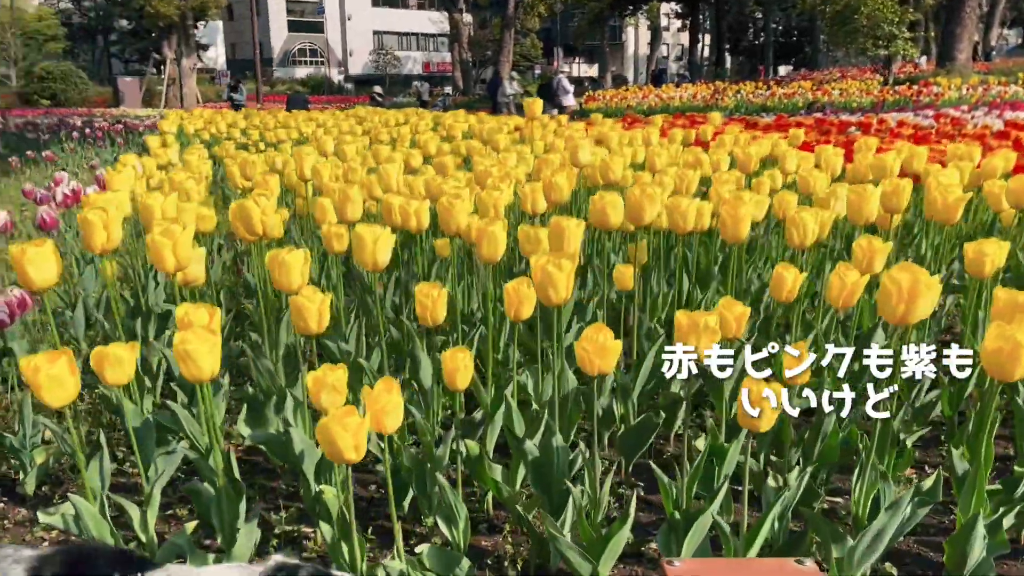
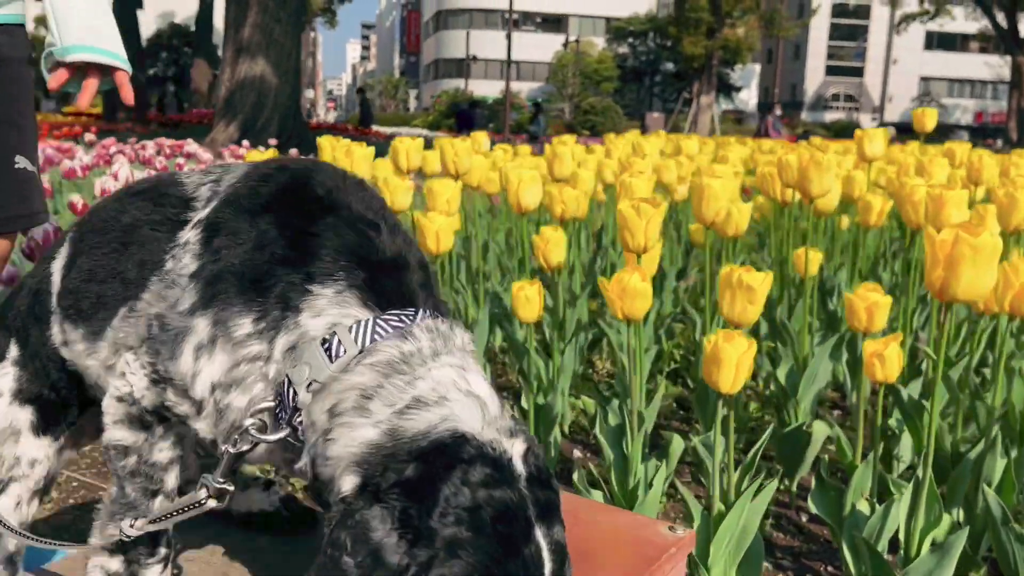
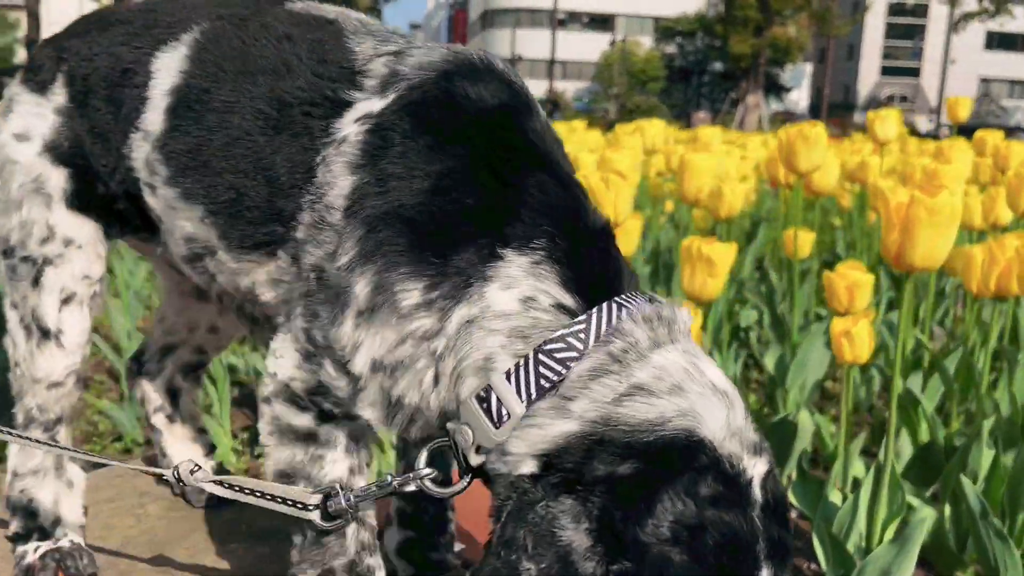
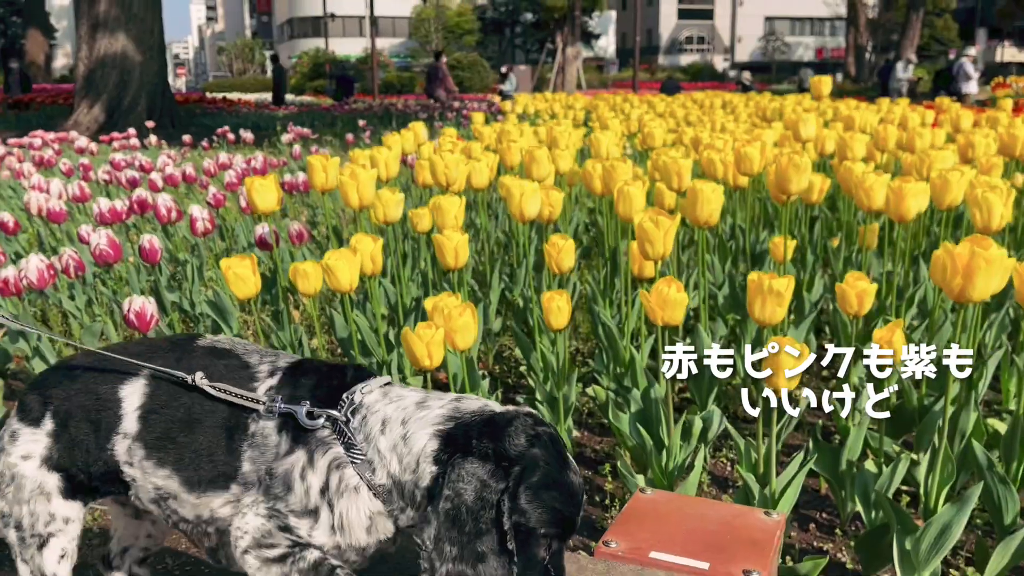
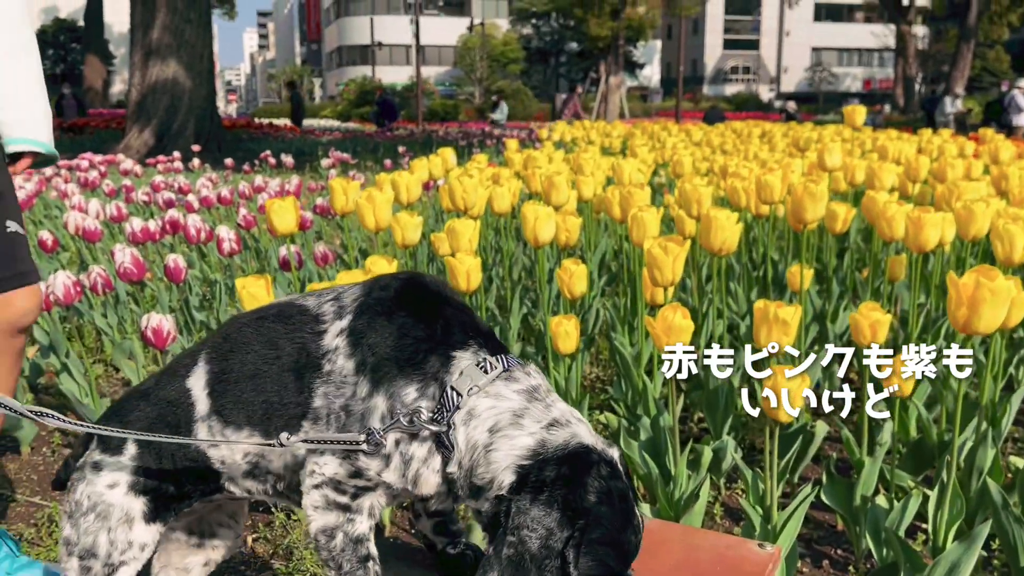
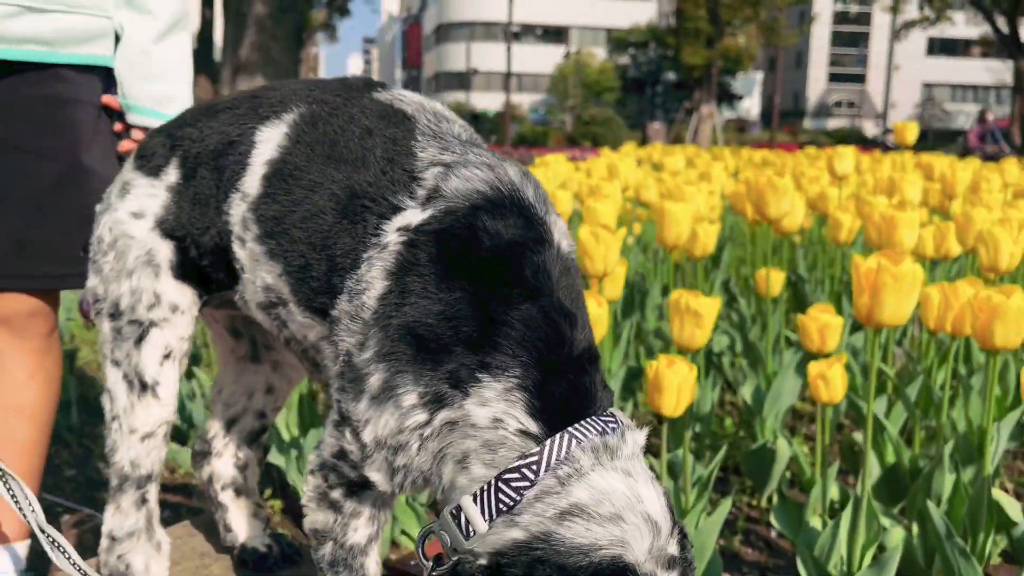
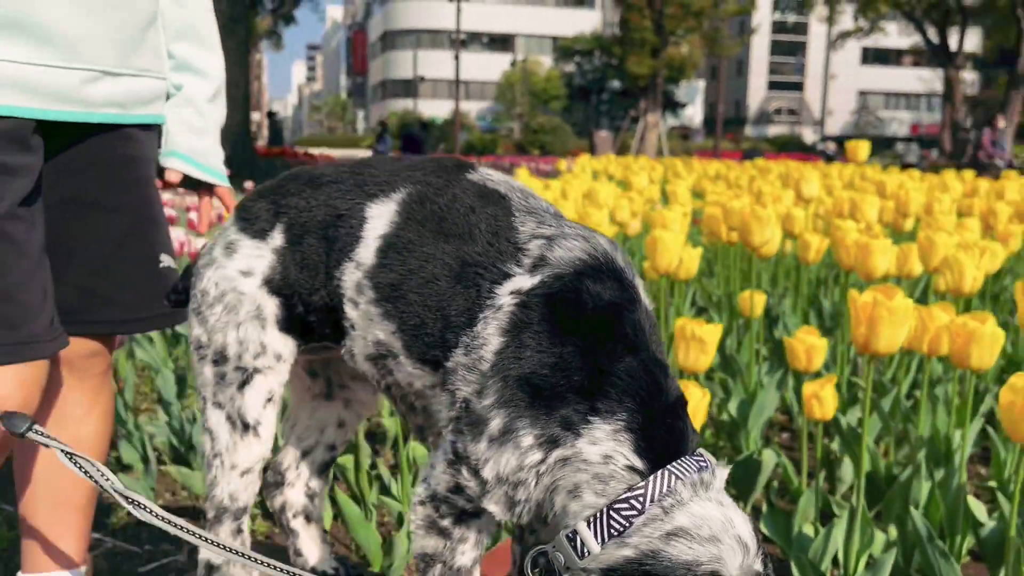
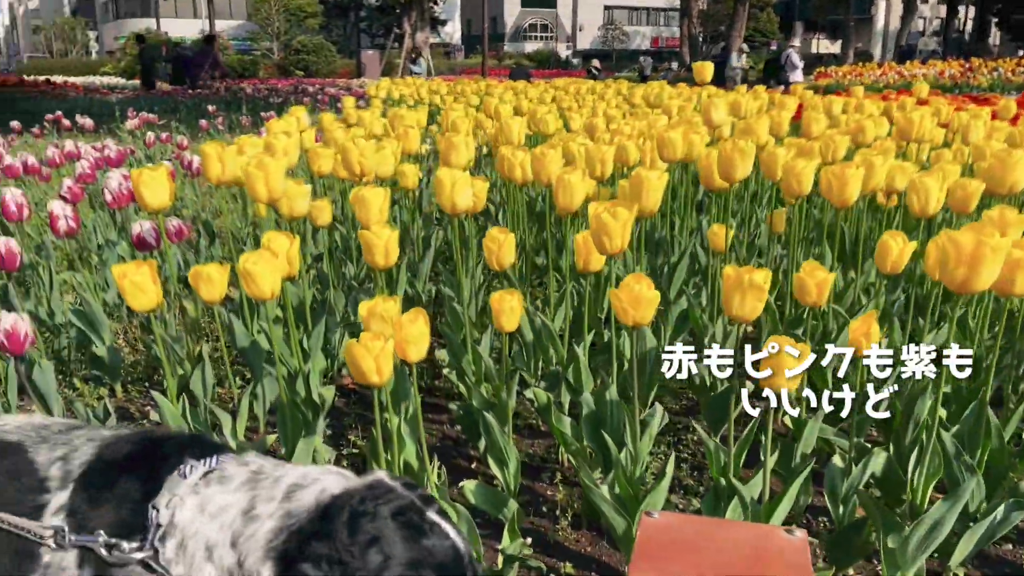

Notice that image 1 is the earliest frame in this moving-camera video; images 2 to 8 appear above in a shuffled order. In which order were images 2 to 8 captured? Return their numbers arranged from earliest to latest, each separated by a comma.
8, 4, 5, 2, 3, 6, 7
